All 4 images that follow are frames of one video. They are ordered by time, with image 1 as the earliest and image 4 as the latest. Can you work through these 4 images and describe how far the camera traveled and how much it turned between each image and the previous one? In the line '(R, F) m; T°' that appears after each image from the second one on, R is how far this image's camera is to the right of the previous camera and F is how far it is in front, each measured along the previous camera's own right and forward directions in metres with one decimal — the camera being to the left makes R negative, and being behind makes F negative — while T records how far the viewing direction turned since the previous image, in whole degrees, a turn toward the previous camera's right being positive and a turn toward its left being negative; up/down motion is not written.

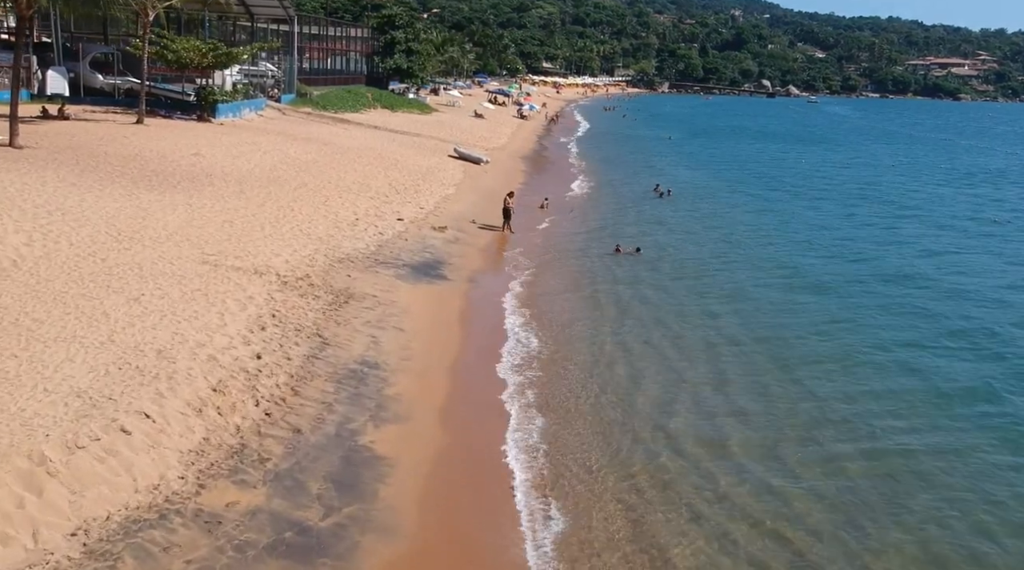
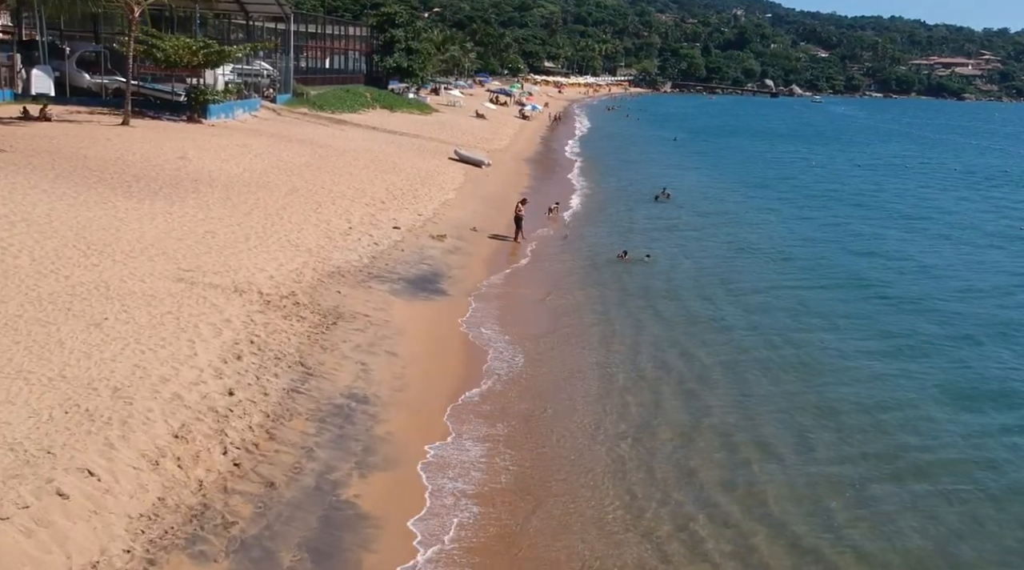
(-0.1, +1.5) m; 0°
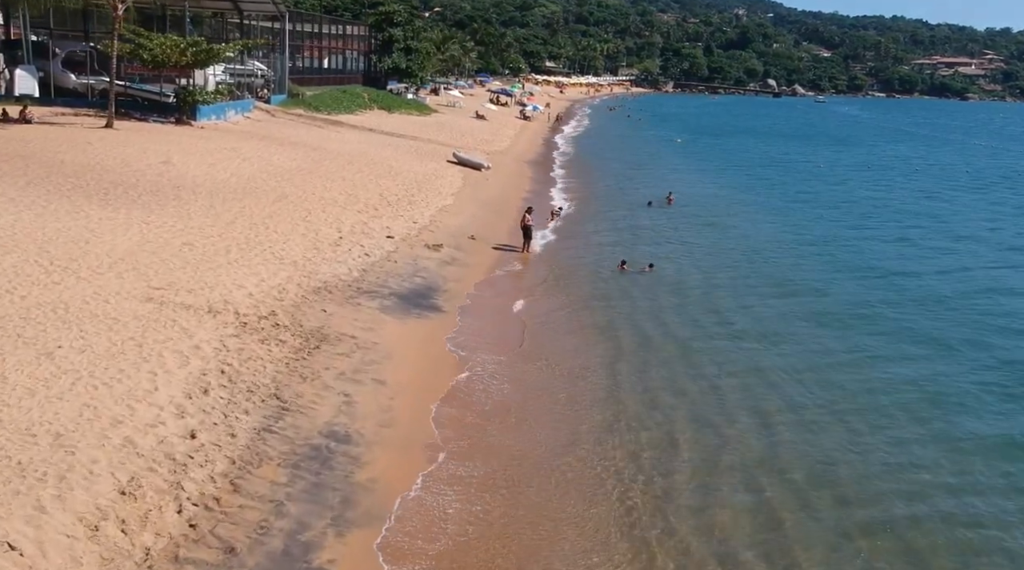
(0.0, +1.3) m; 0°
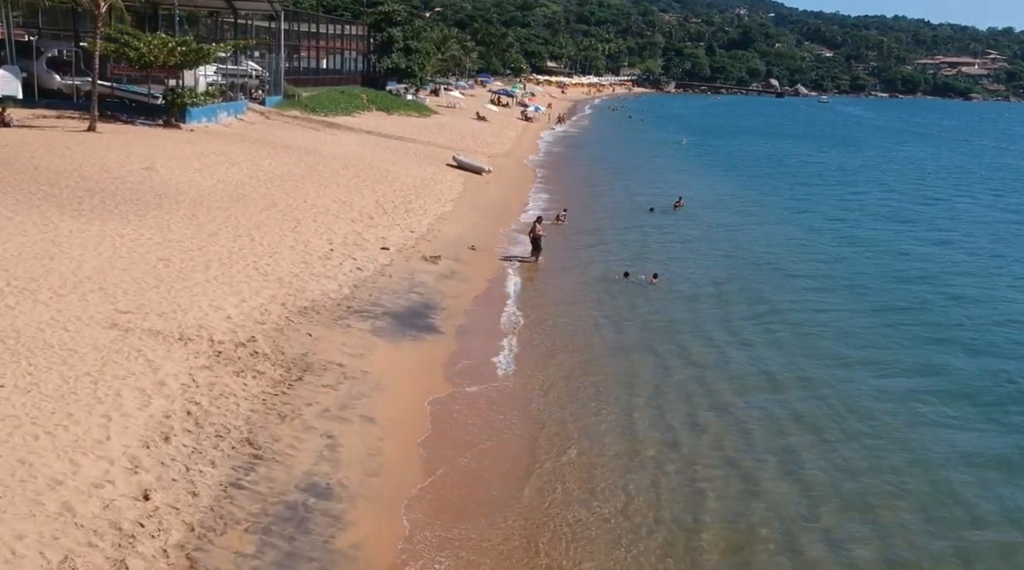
(0.0, +1.4) m; 0°
